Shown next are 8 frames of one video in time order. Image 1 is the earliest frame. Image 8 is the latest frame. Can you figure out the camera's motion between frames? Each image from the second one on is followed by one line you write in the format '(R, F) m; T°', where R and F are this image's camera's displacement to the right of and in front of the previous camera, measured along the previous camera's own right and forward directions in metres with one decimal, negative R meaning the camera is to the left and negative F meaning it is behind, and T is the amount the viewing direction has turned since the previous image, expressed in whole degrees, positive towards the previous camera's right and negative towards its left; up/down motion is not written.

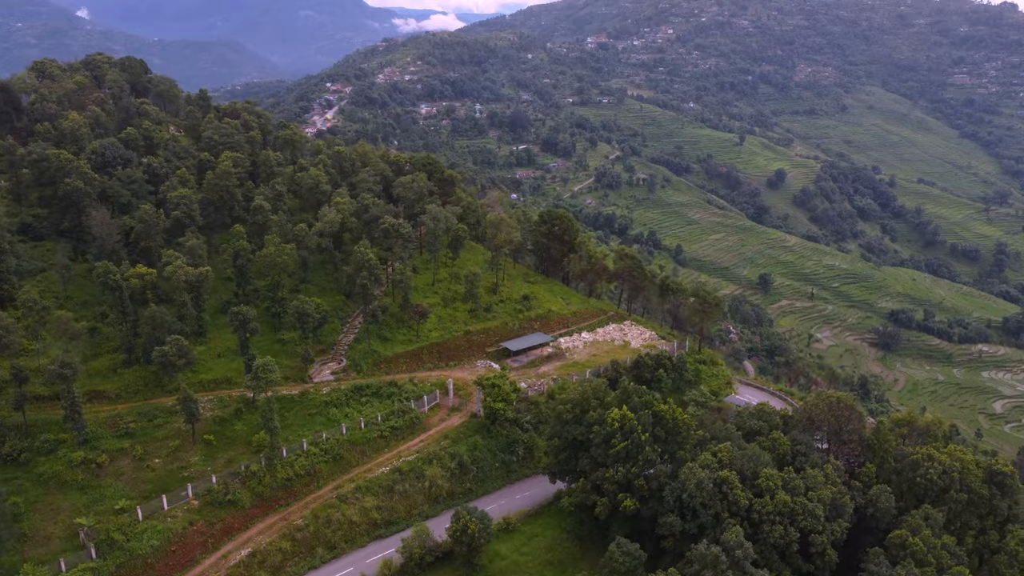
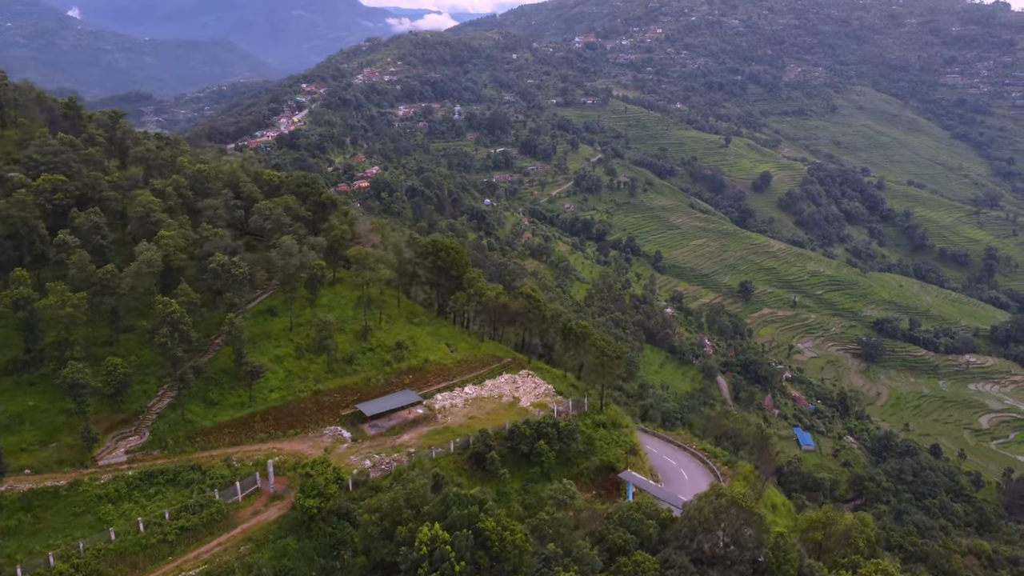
(+2.9, +3.3) m; 0°
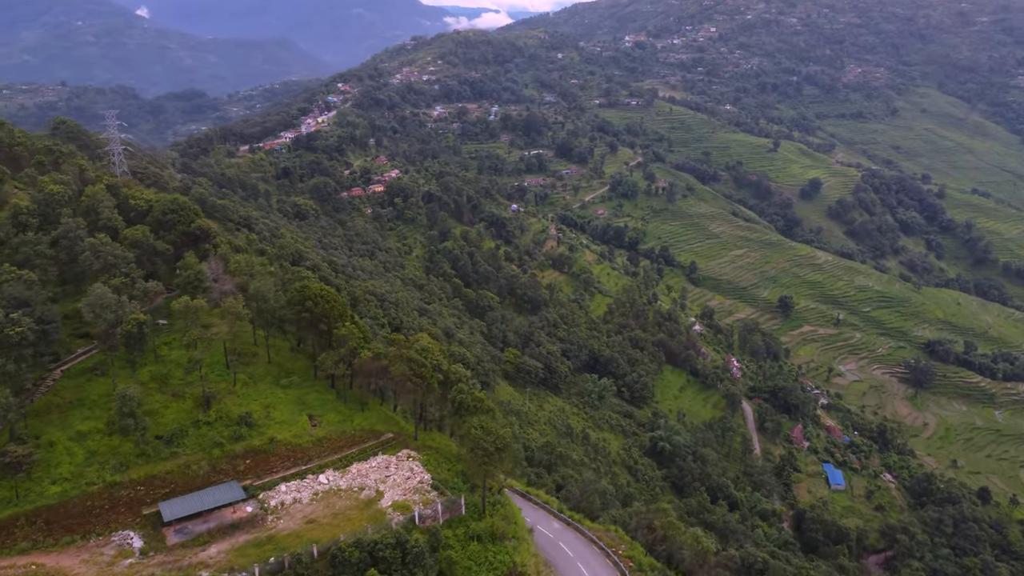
(+3.4, +4.0) m; -4°
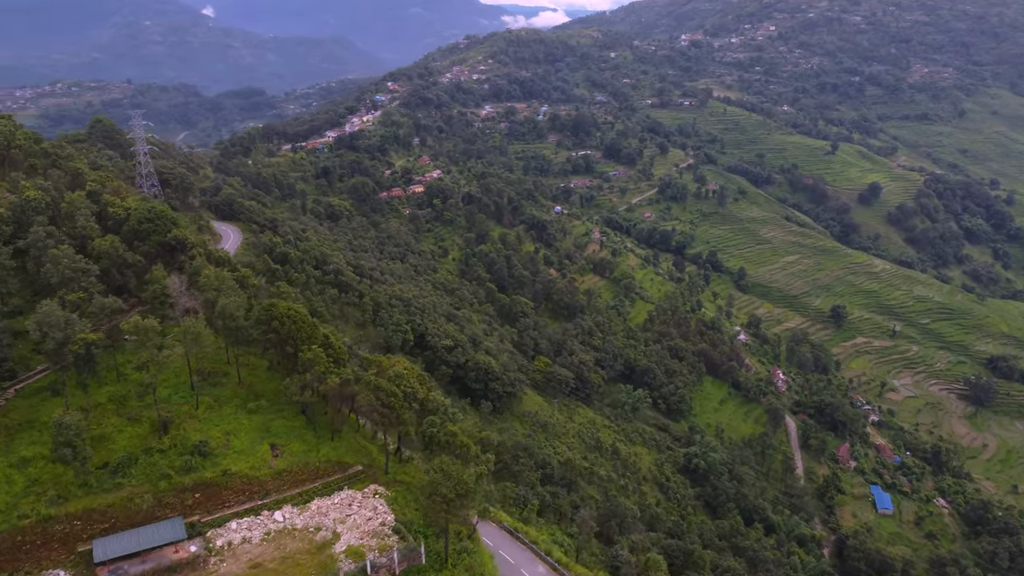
(+1.3, +1.4) m; -4°
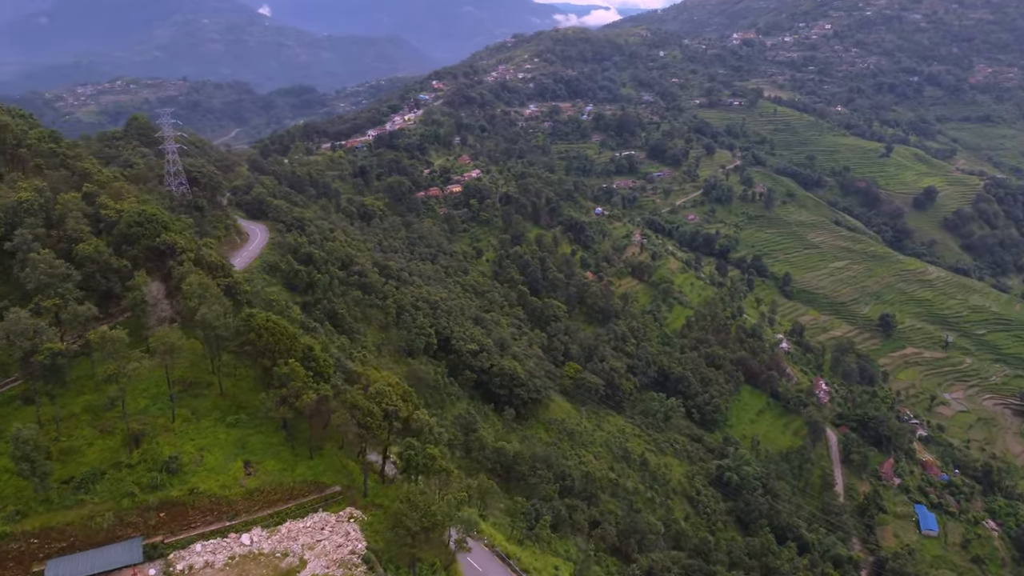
(+1.0, +0.9) m; -3°
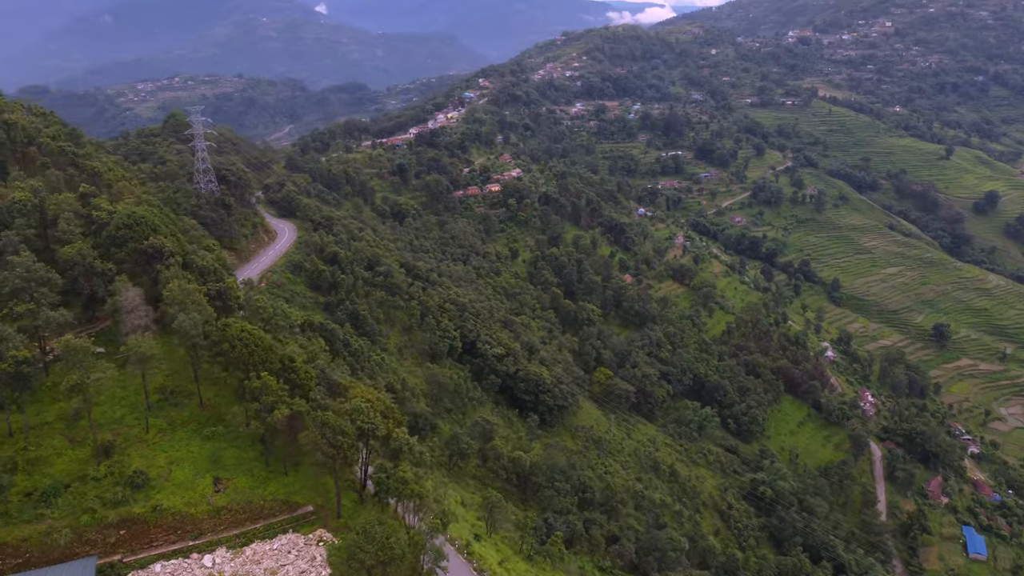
(+1.1, +0.9) m; -3°
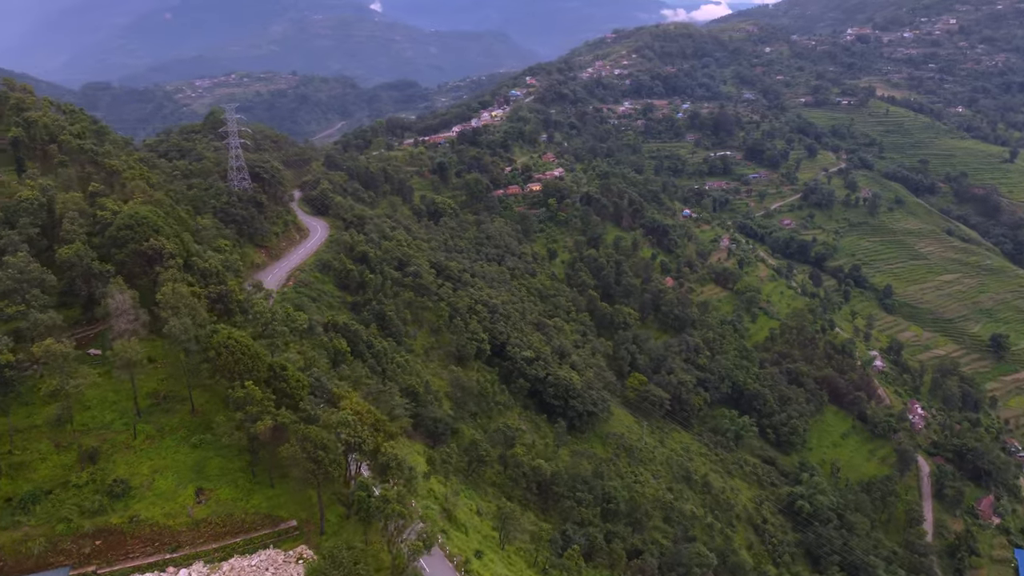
(+0.9, +0.7) m; -3°
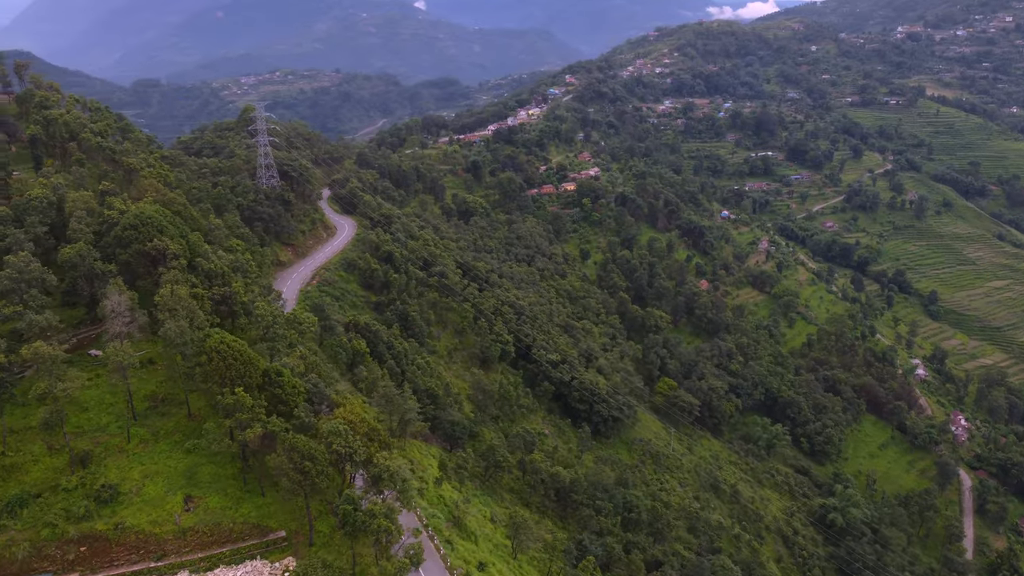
(+0.7, +0.5) m; -3°
